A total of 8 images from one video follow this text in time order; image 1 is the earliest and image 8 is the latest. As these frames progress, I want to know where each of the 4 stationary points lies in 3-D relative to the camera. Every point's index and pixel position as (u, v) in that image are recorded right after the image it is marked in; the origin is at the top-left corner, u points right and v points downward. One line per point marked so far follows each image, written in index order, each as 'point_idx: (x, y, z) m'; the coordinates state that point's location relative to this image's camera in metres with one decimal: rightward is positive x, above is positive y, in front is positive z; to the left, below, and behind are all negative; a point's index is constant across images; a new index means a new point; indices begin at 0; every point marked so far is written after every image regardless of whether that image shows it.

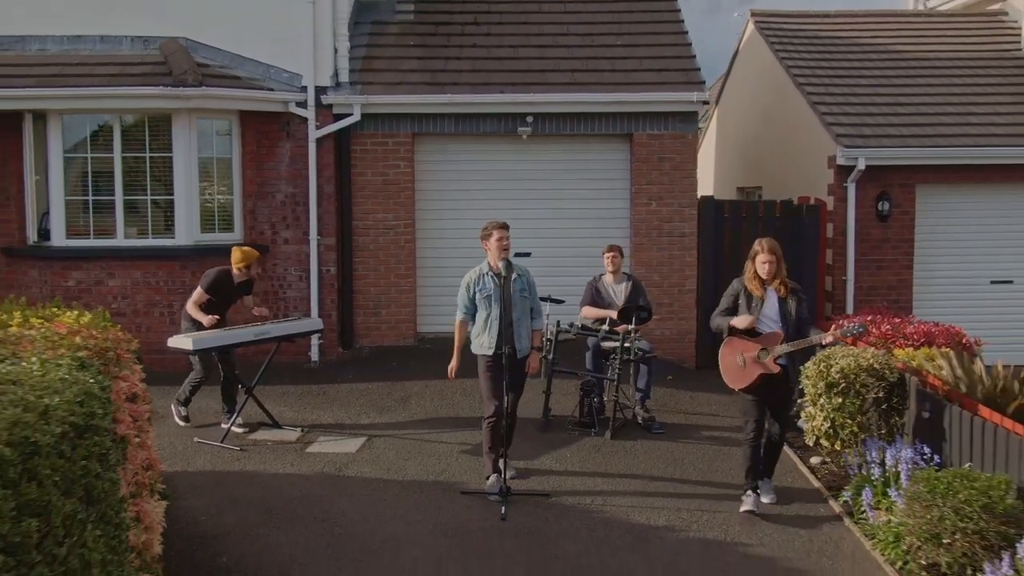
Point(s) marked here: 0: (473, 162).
0: (-0.3, +1.2, +10.5) m
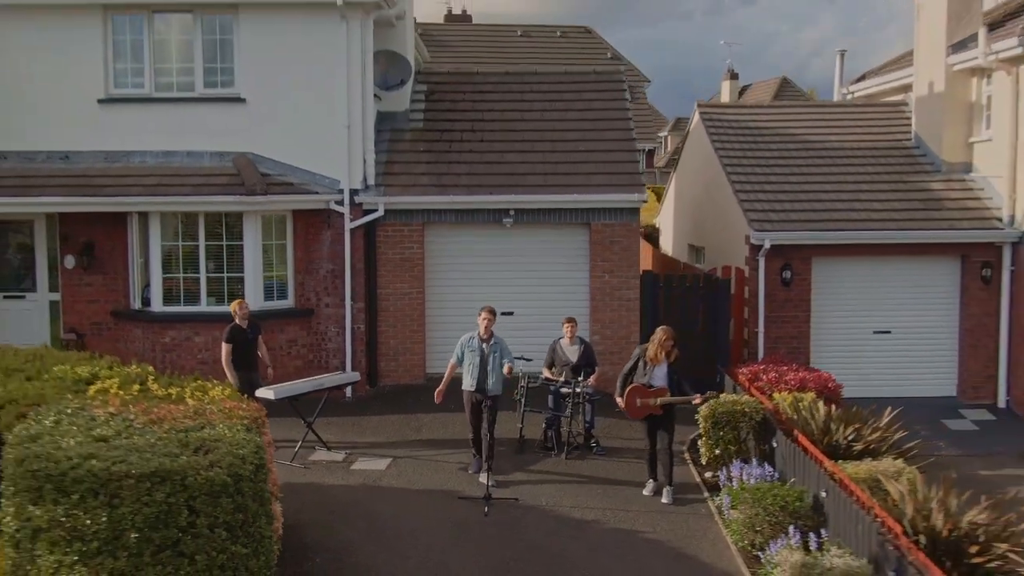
0: (-0.5, +0.5, +13.7) m
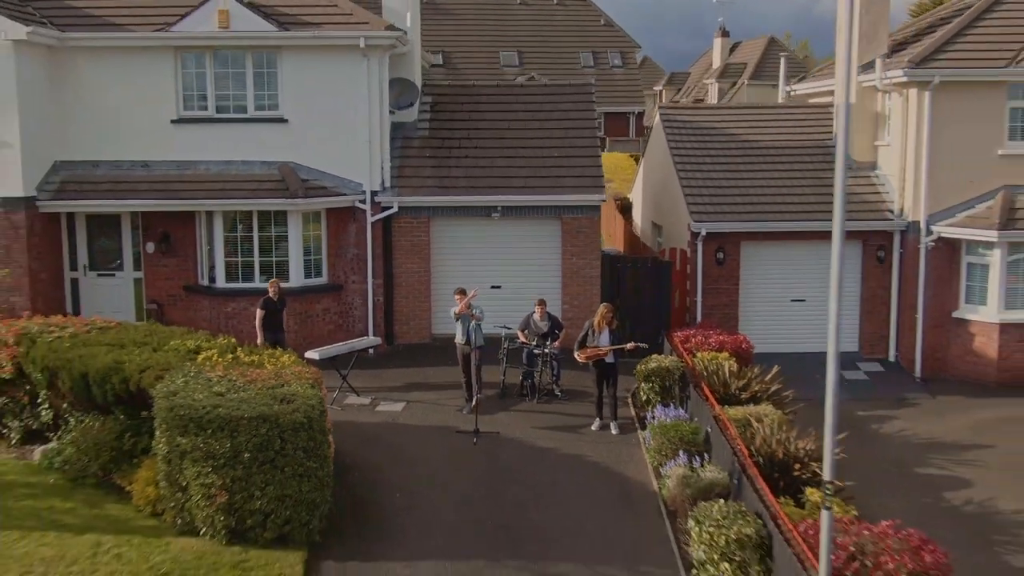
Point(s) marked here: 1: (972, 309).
0: (-0.7, +0.9, +17.1) m
1: (+7.1, -0.2, +16.8) m
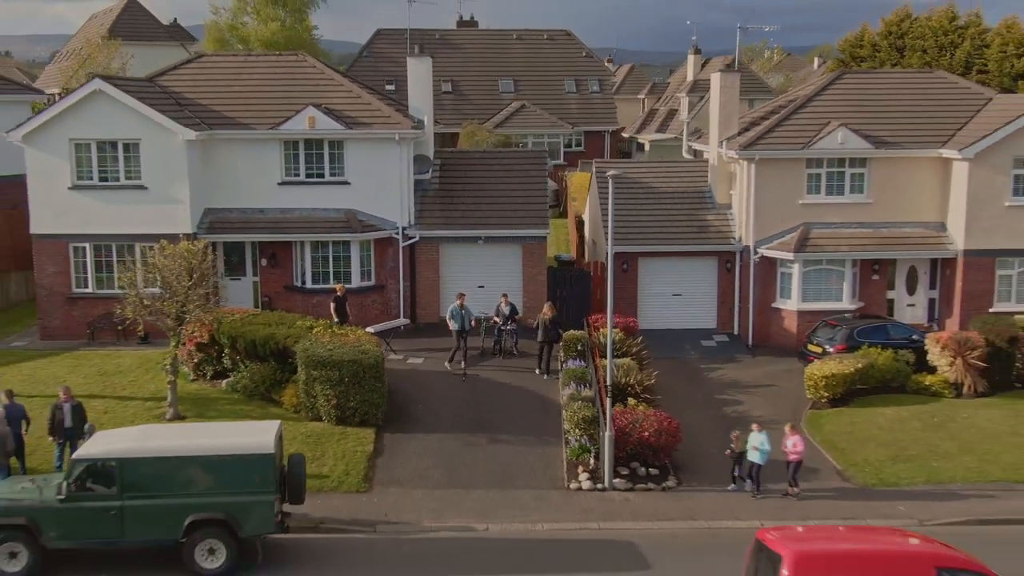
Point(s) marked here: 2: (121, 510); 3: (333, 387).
0: (-1.2, +0.9, +27.0) m
1: (+6.6, -0.3, +26.7) m
2: (-5.0, -2.8, +14.3) m
3: (-3.1, -1.7, +19.8) m
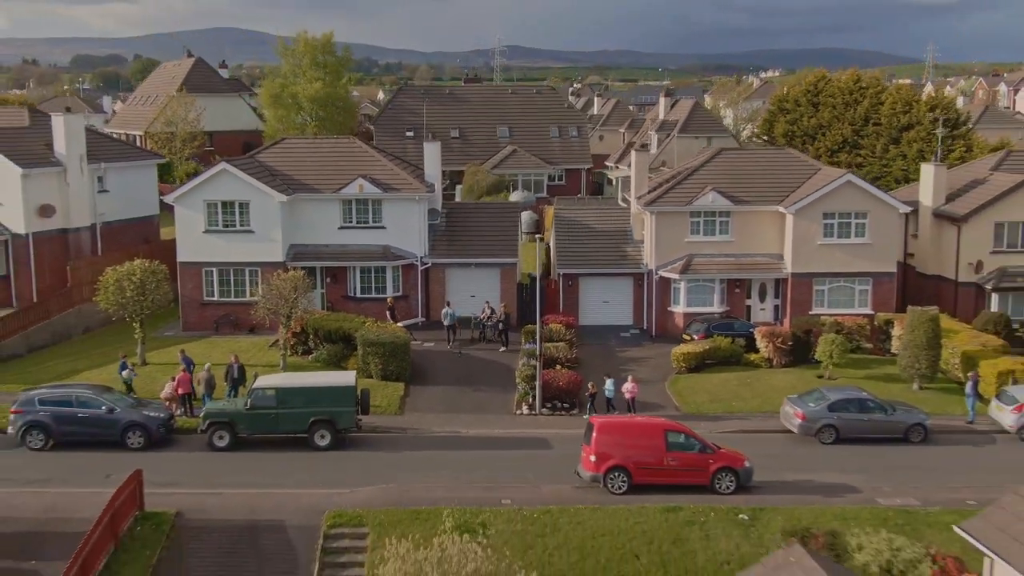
0: (-1.9, +0.5, +40.5) m
1: (+5.9, -0.6, +40.0) m
2: (-5.8, -3.1, +27.7) m
3: (-3.9, -2.1, +33.3) m
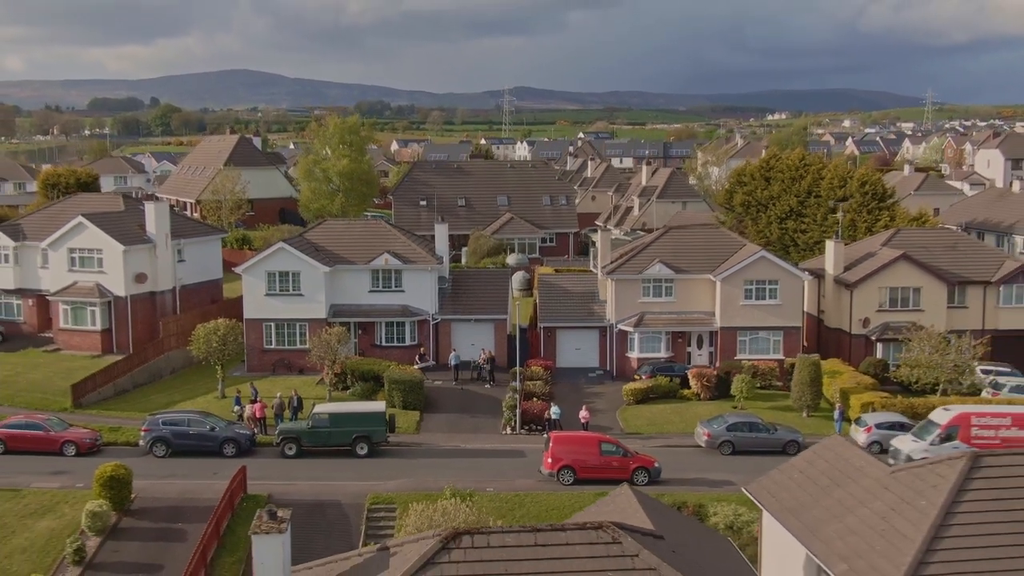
0: (-2.3, -1.8, +51.8) m
1: (+5.5, -2.9, +51.2) m
2: (-6.3, -5.0, +39.0) m
3: (-4.4, -4.1, +44.5) m
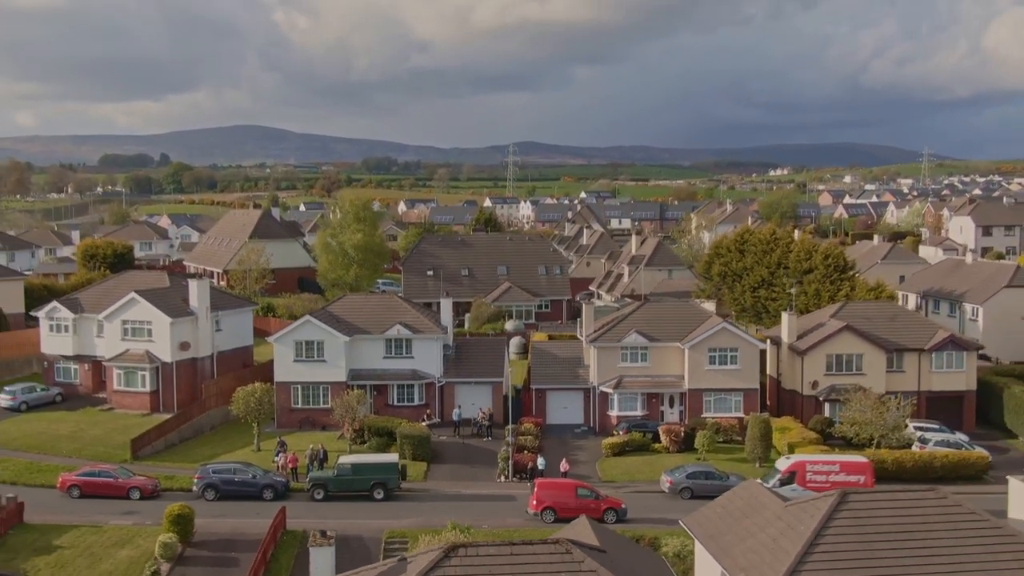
0: (-2.5, -5.3, +59.5) m
1: (+5.2, -6.4, +58.8) m
2: (-6.6, -7.9, +46.5) m
3: (-4.7, -7.4, +52.1) m
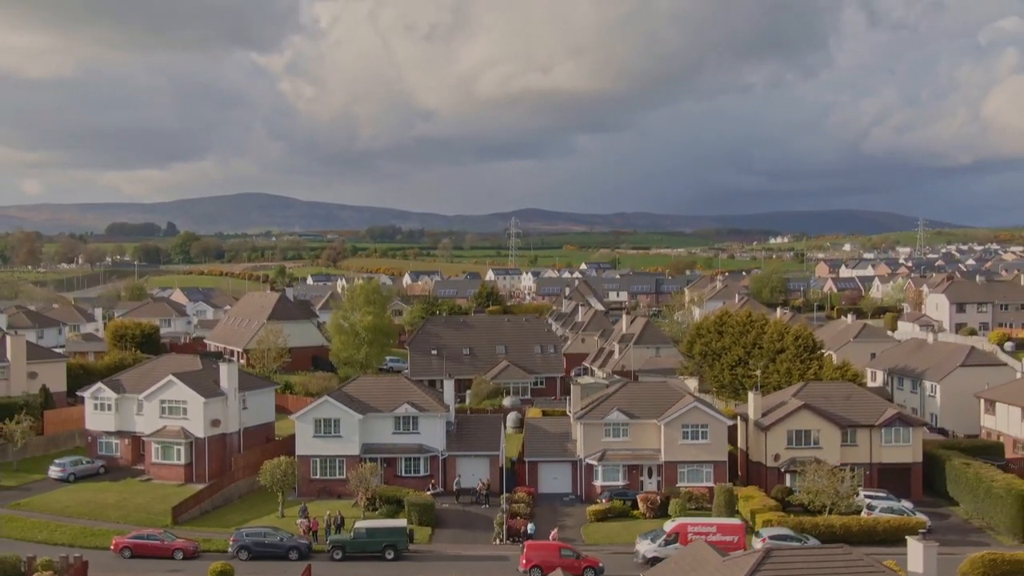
0: (-2.8, -10.3, +66.6) m
1: (+5.0, -11.3, +65.8) m
2: (-7.0, -12.1, +53.6) m
3: (-5.0, -11.9, +59.2) m
